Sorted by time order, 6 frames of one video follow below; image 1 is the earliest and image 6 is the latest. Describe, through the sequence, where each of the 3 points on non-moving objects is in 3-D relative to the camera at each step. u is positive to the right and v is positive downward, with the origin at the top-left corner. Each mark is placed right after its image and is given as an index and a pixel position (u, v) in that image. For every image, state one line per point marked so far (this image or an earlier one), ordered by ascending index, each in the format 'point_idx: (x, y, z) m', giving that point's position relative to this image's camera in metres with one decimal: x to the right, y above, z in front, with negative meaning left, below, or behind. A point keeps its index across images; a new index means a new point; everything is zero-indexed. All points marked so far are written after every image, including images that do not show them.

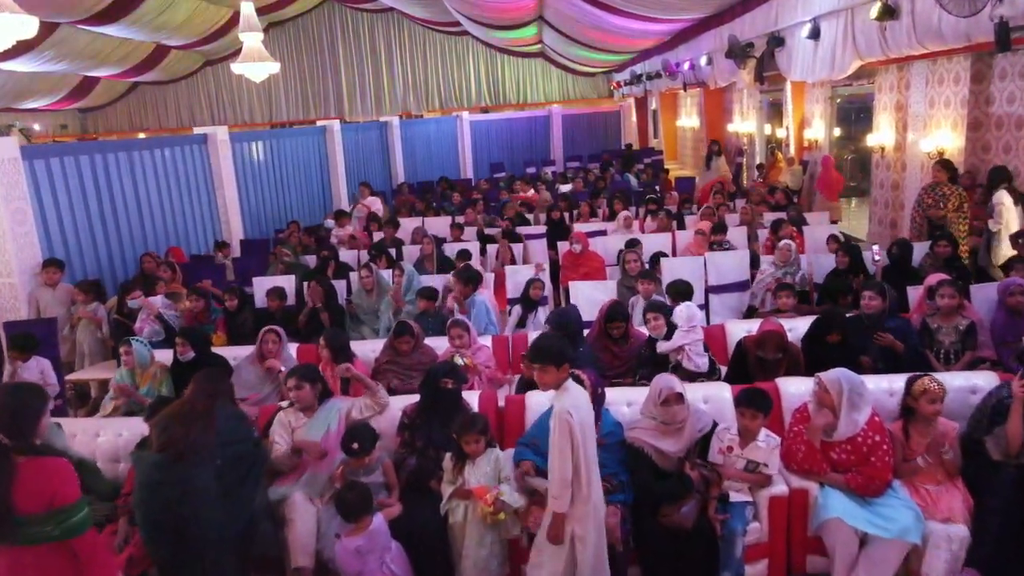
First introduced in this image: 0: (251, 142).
0: (-3.5, +1.9, +9.7) m
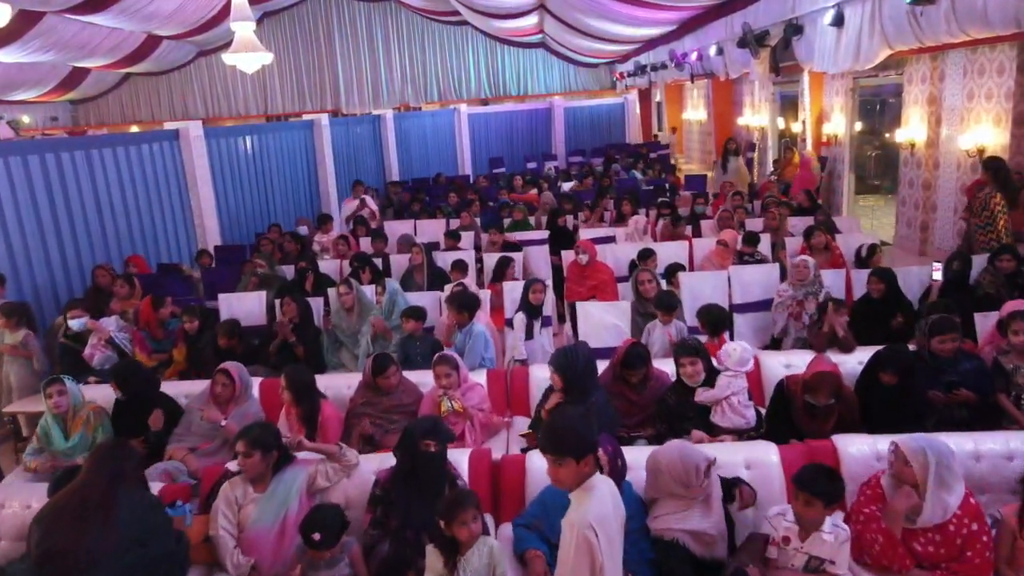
0: (-3.5, +1.8, +9.0) m
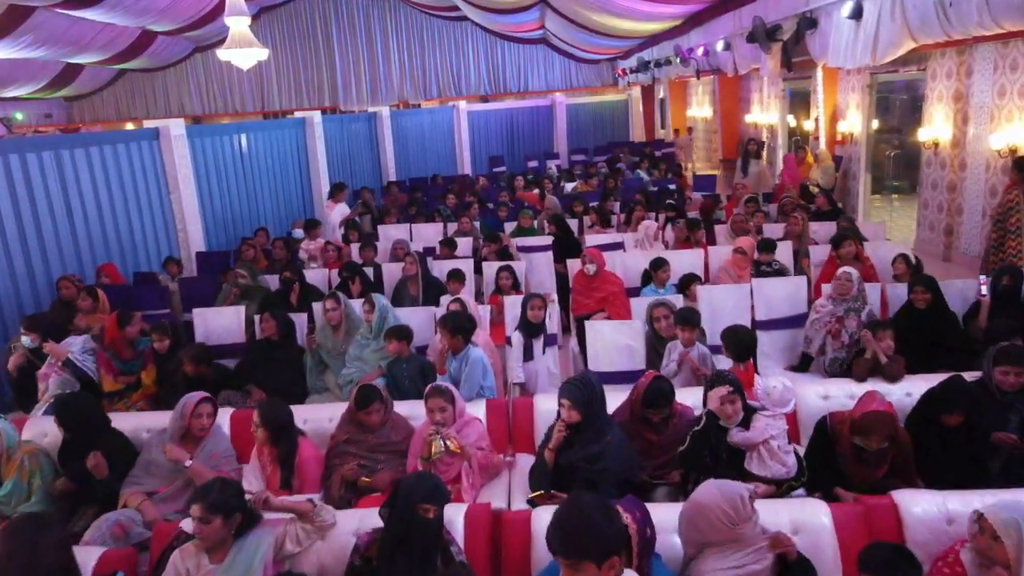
0: (-3.5, +1.8, +8.5) m
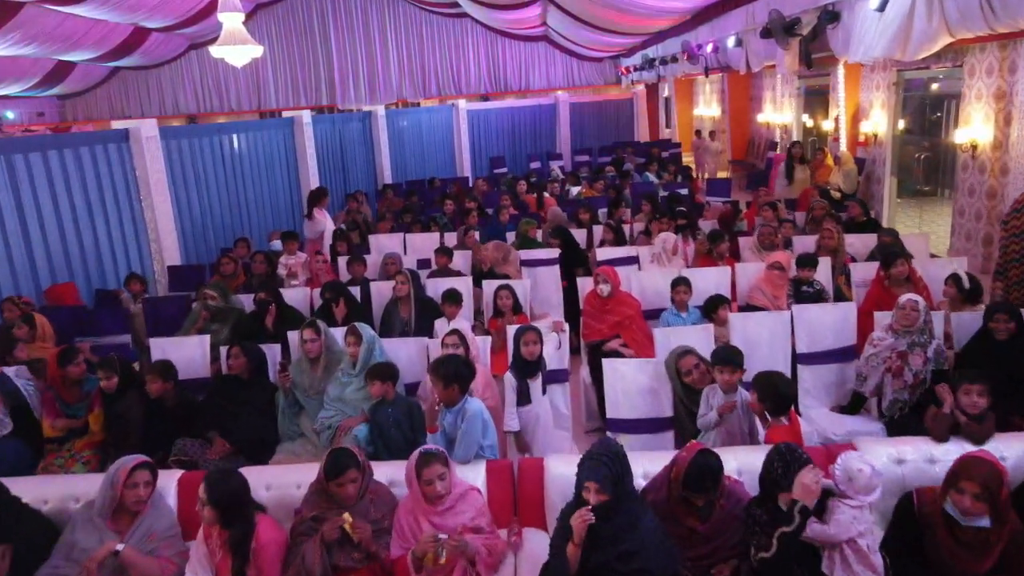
0: (-3.4, +1.6, +7.8) m
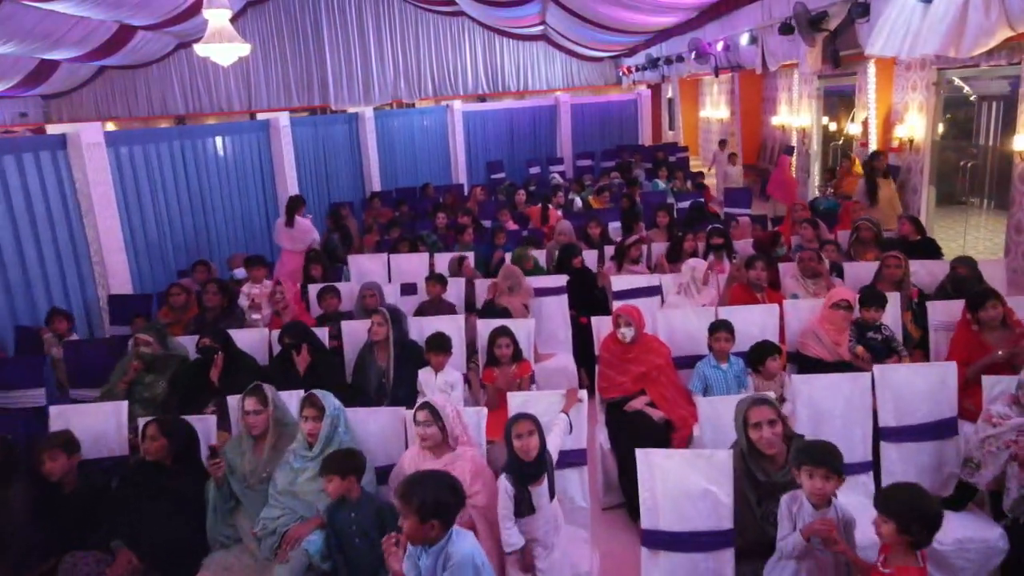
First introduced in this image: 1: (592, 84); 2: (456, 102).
0: (-3.4, +1.4, +6.9) m
1: (+2.2, +5.5, +19.6) m
2: (-1.1, +3.5, +14.0) m
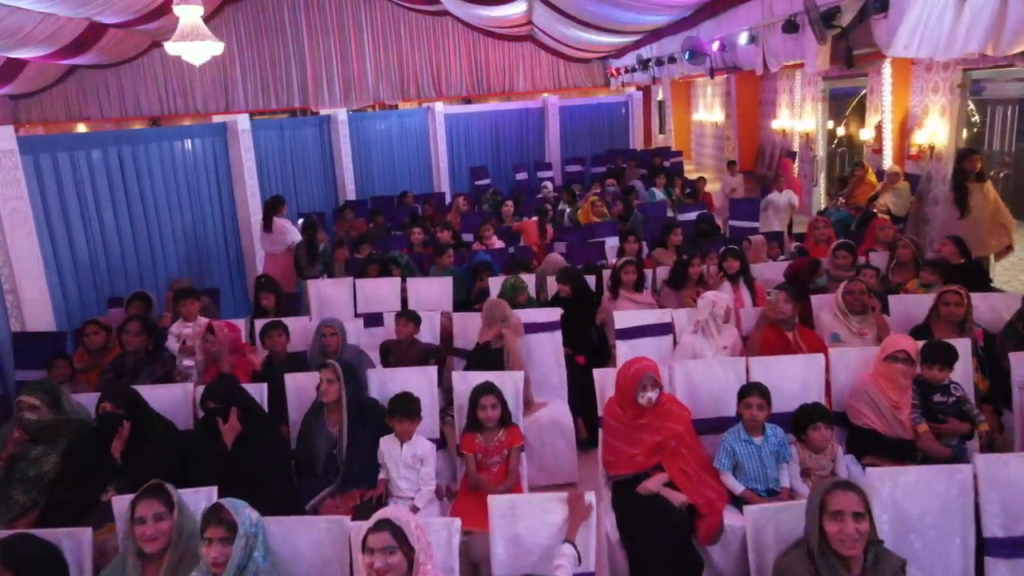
0: (-3.6, +1.1, +6.0) m
1: (+1.8, +5.2, +18.8) m
2: (-1.3, +3.3, +13.1) m
